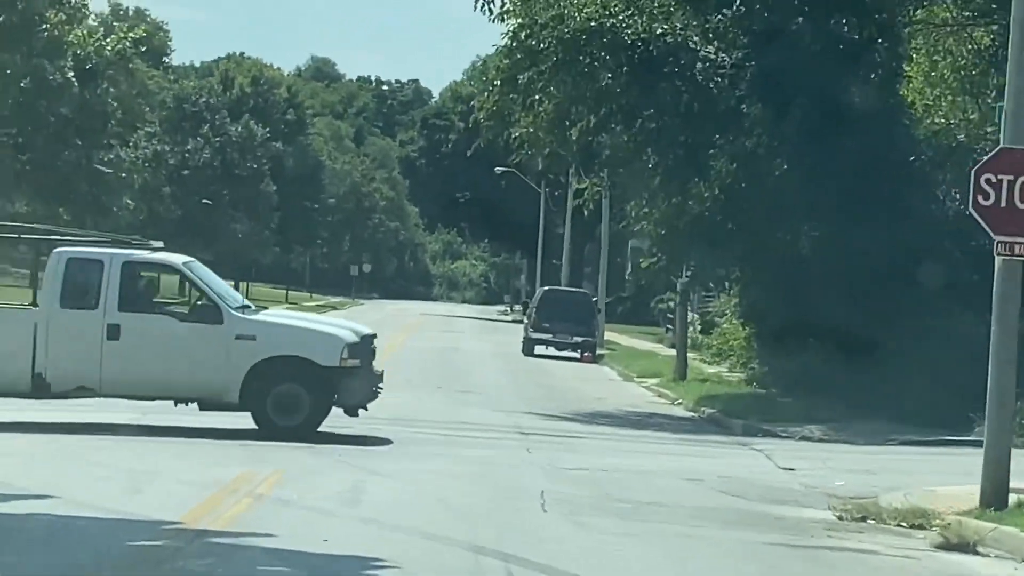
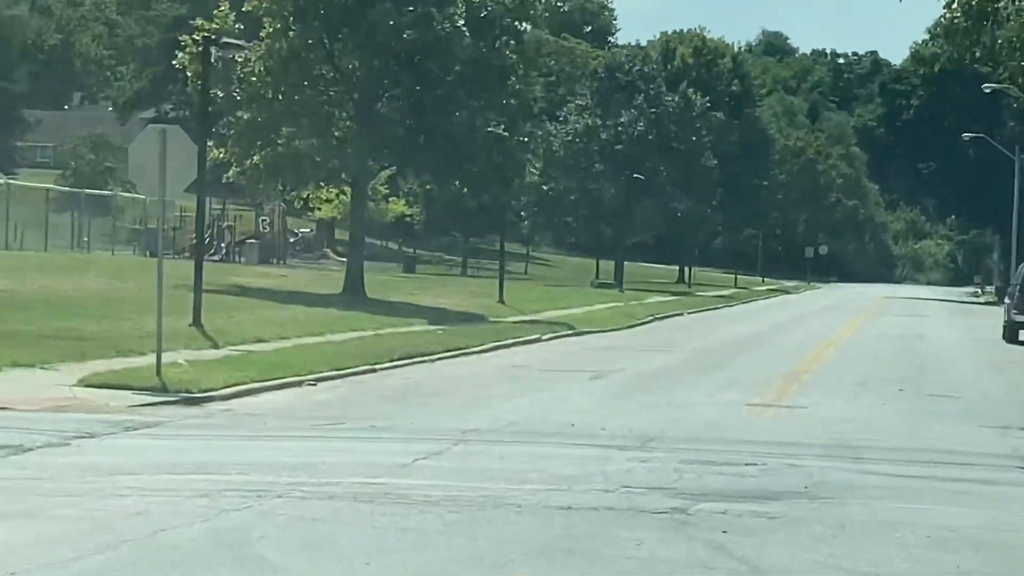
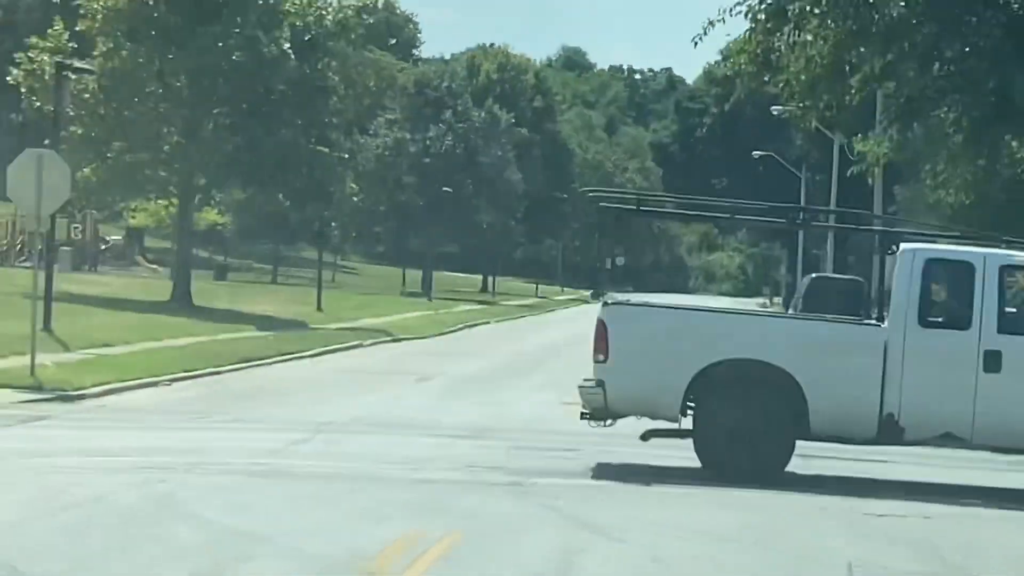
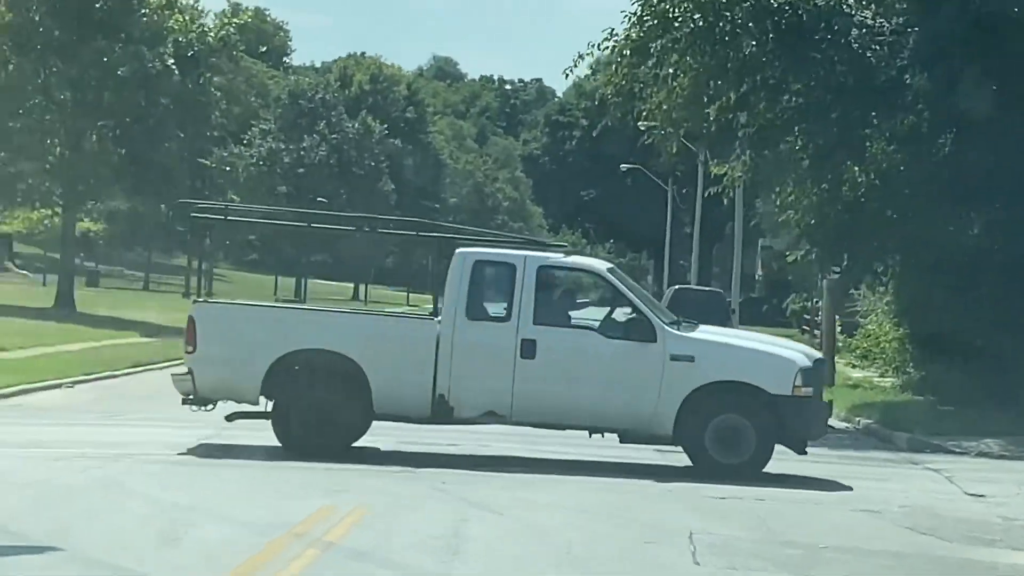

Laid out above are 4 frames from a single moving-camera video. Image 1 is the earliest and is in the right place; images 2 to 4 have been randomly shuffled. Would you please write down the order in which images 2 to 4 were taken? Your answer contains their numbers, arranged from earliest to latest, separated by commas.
4, 3, 2
